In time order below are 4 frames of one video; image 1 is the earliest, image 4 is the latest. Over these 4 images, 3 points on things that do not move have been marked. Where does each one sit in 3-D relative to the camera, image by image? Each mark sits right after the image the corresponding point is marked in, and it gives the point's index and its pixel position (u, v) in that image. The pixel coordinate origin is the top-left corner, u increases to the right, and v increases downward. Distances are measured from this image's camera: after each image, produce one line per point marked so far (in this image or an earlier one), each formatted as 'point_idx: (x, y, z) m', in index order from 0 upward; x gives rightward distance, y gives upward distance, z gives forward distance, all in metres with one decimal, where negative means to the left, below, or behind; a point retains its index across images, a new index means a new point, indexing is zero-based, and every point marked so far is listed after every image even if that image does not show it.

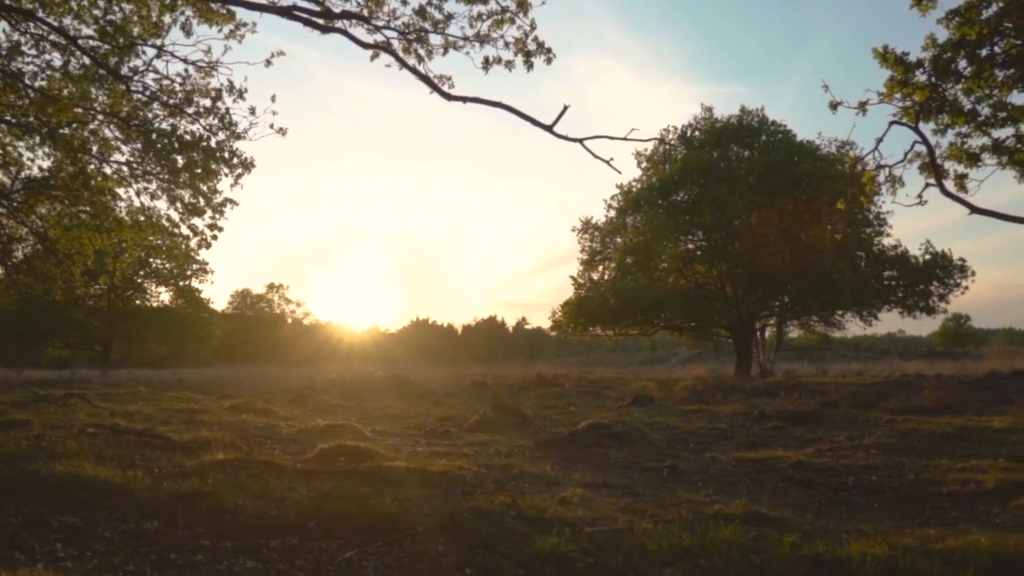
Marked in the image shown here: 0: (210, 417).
0: (-5.2, -2.2, +16.3) m
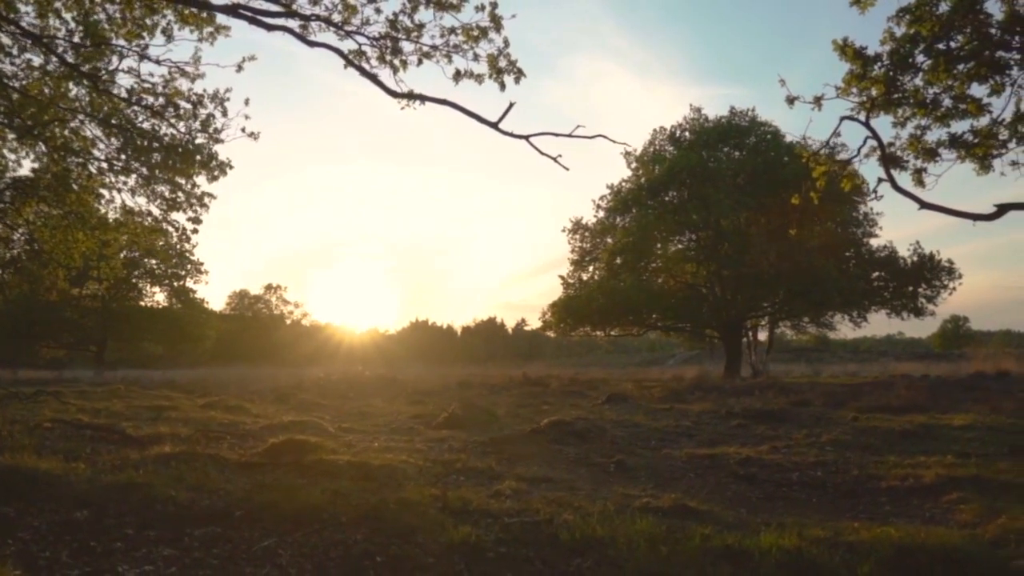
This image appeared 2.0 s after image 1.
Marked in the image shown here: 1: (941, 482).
0: (-5.8, -2.2, +16.5) m
1: (+4.9, -2.2, +10.8) m
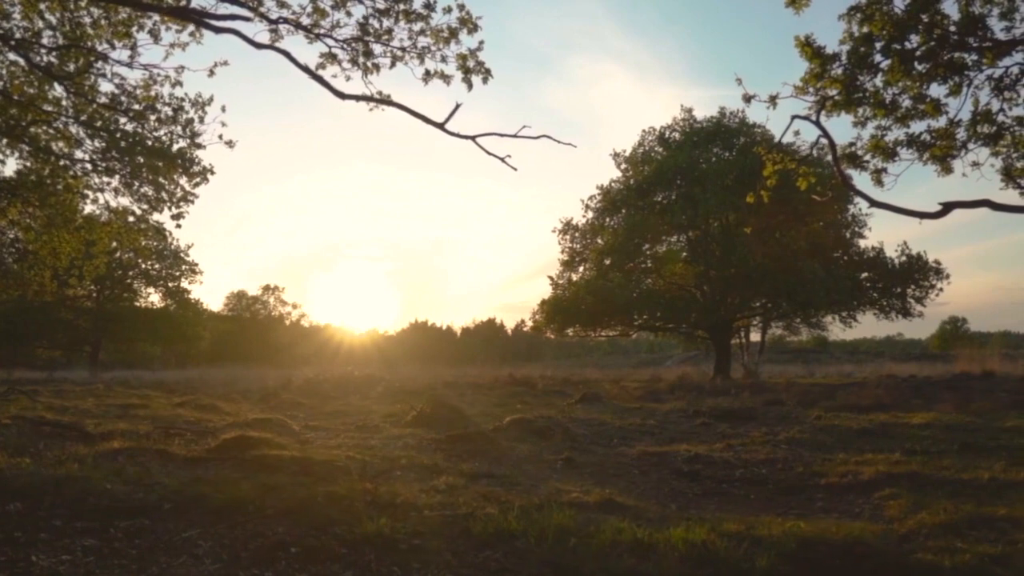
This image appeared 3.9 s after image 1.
0: (-6.4, -2.1, +16.7) m
1: (+4.2, -2.2, +10.9) m
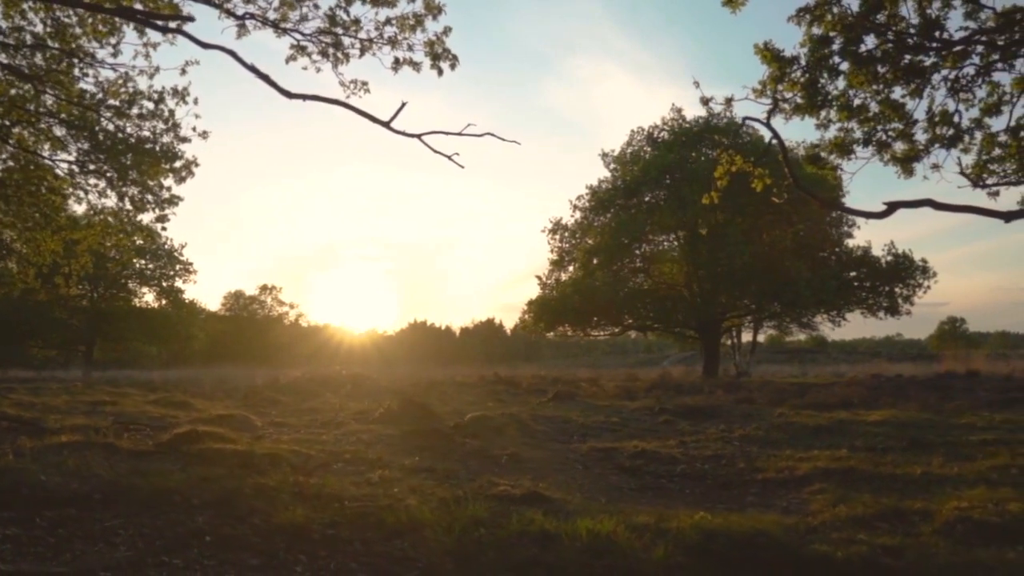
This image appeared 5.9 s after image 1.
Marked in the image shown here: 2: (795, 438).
0: (-7.0, -2.1, +16.9) m
1: (+3.5, -2.1, +10.9) m
2: (+4.2, -2.2, +14.1) m
